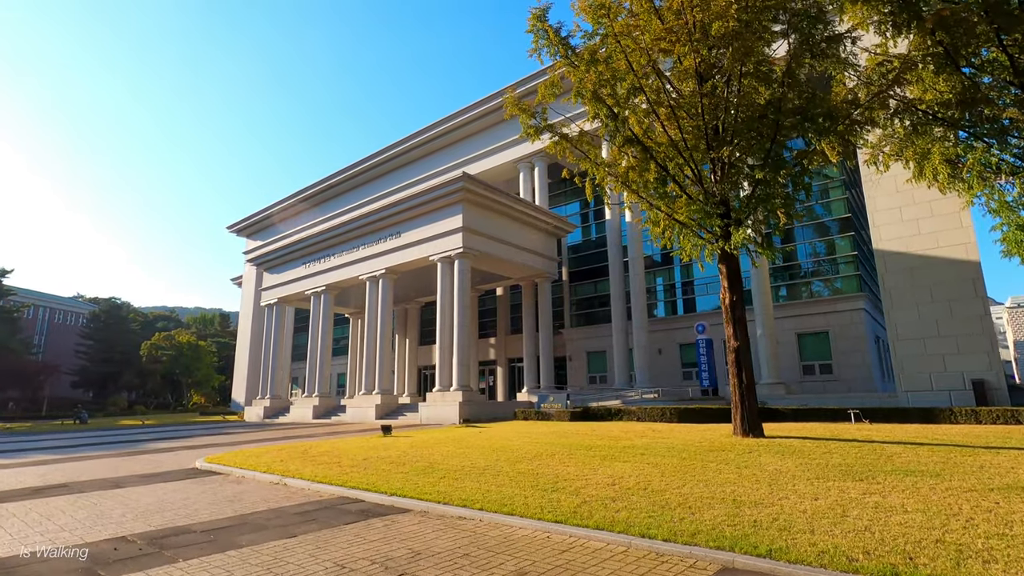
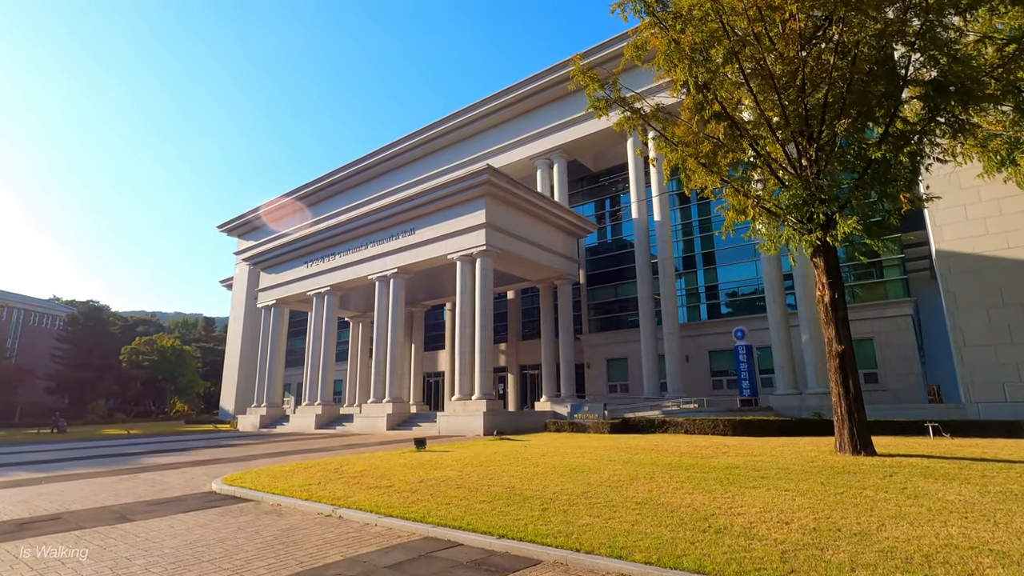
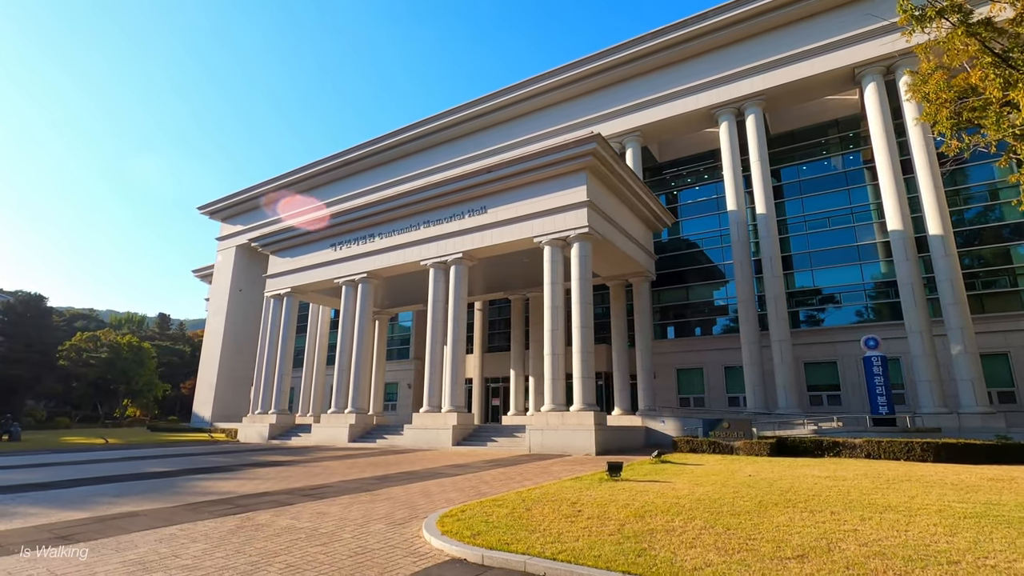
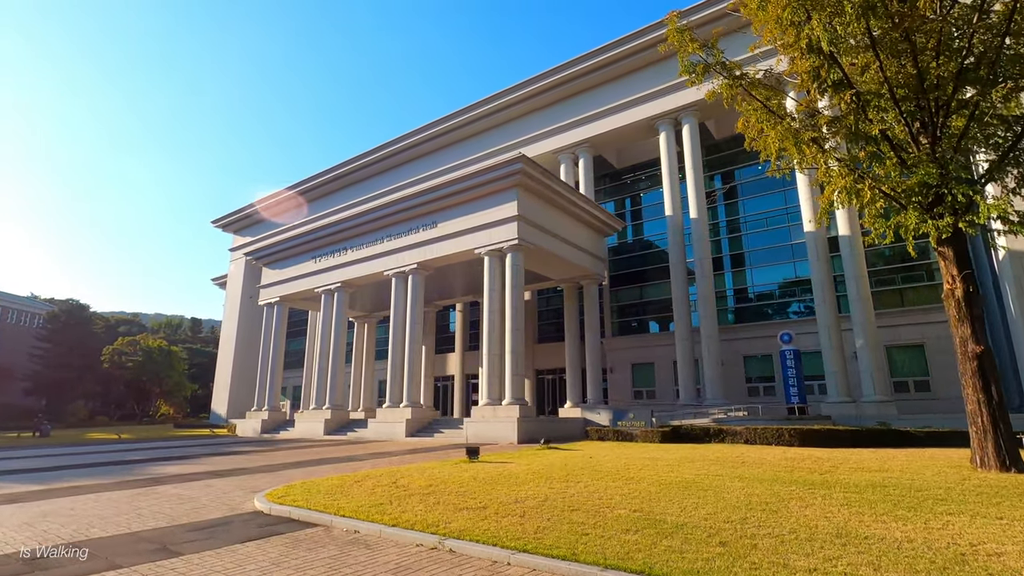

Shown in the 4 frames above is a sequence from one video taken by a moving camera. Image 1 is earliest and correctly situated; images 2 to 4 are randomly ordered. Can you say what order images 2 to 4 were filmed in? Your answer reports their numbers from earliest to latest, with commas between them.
2, 4, 3
